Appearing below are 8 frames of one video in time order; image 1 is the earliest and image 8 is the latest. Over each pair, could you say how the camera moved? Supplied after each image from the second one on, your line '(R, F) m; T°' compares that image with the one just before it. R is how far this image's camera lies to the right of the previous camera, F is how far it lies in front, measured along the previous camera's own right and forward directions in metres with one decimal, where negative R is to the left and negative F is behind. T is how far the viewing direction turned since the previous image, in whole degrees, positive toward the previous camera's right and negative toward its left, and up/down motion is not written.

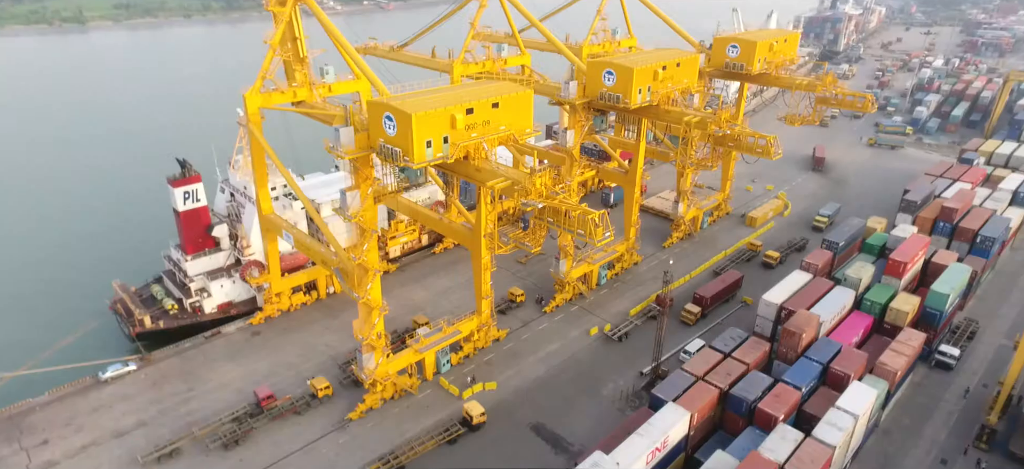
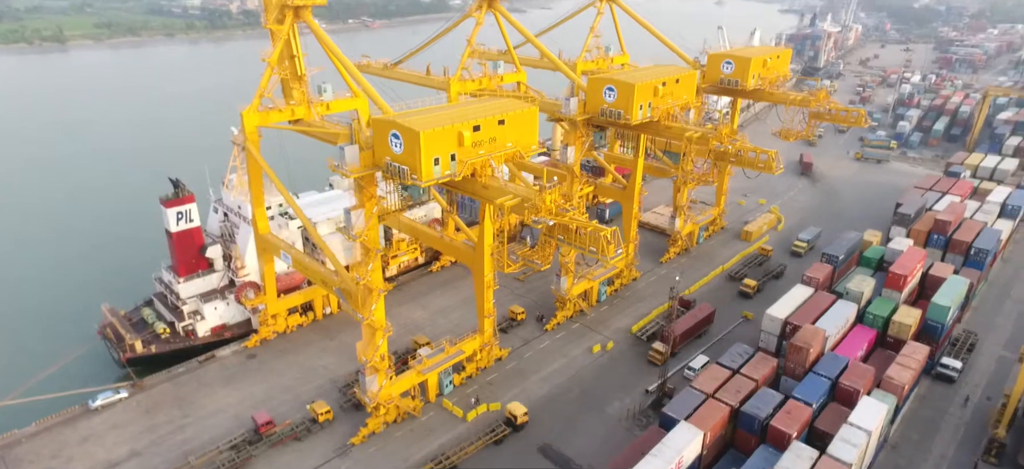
(-0.8, +0.3) m; +1°
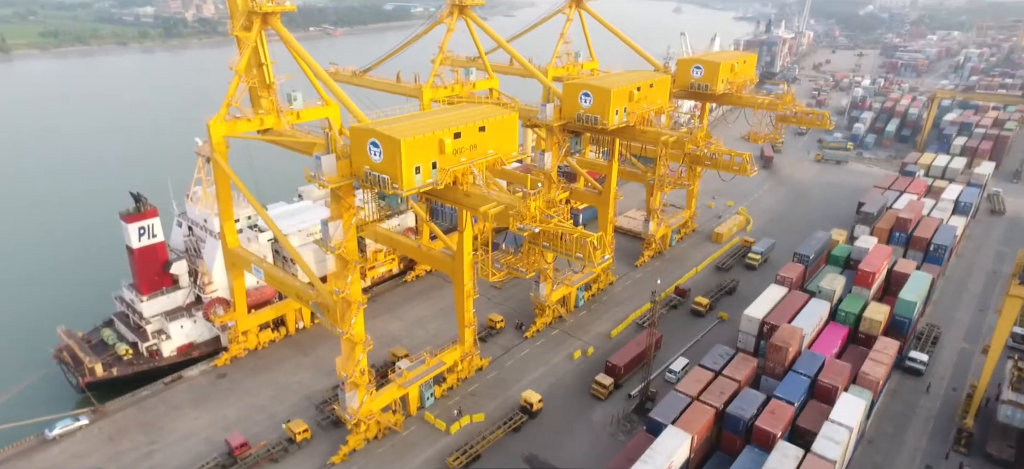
(-0.6, +0.3) m; +3°
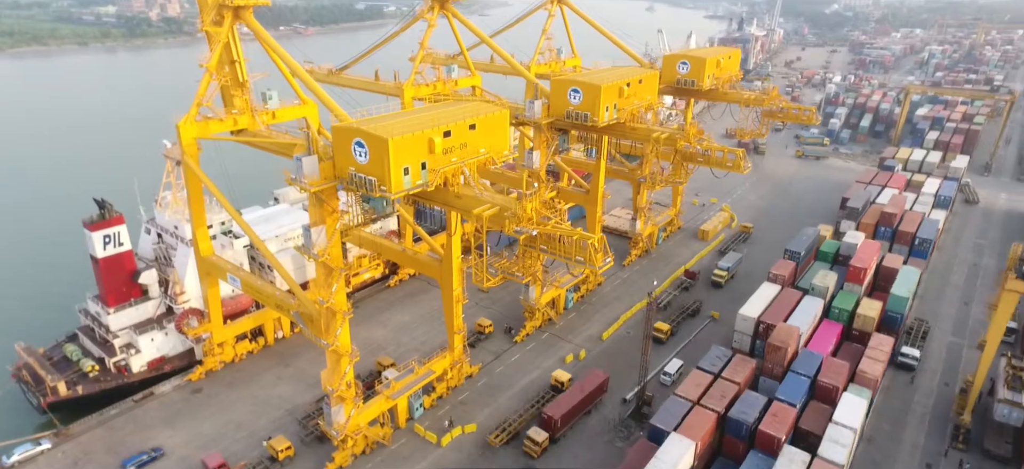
(-0.6, +0.9) m; +2°
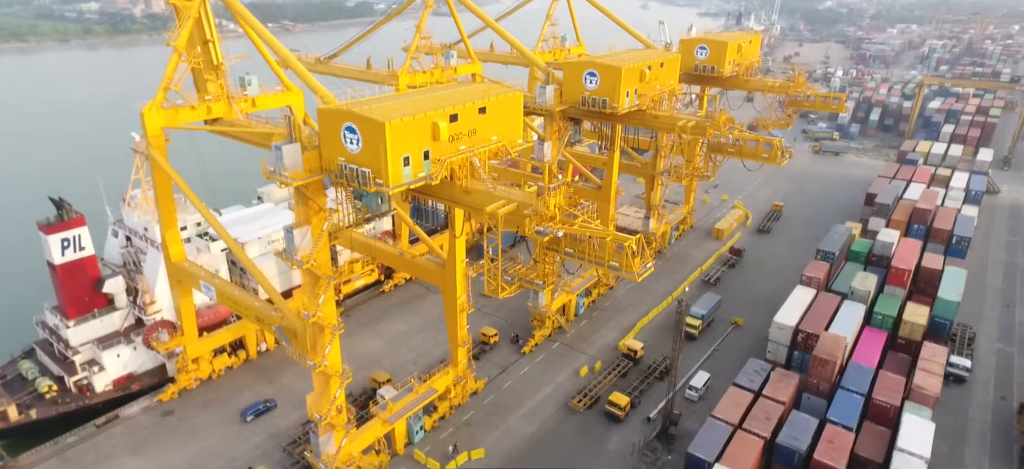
(-0.7, +2.7) m; +1°
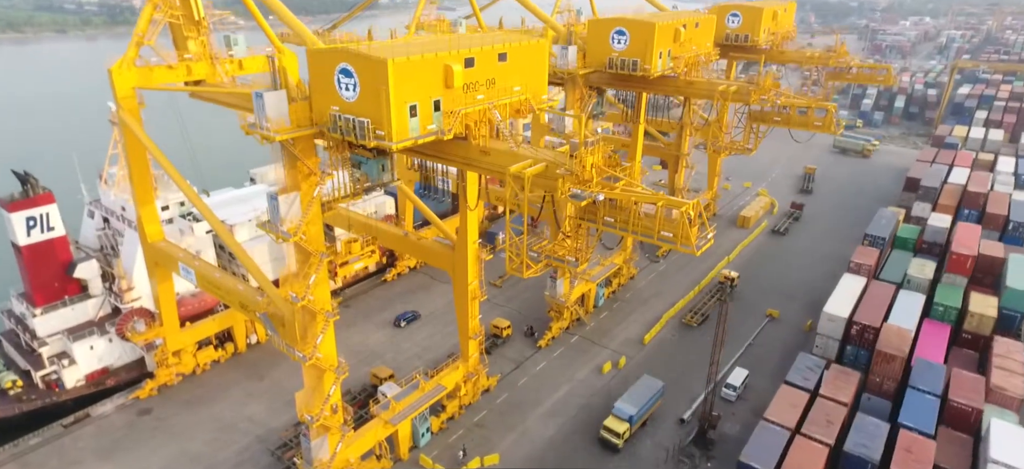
(-0.5, +2.5) m; 0°
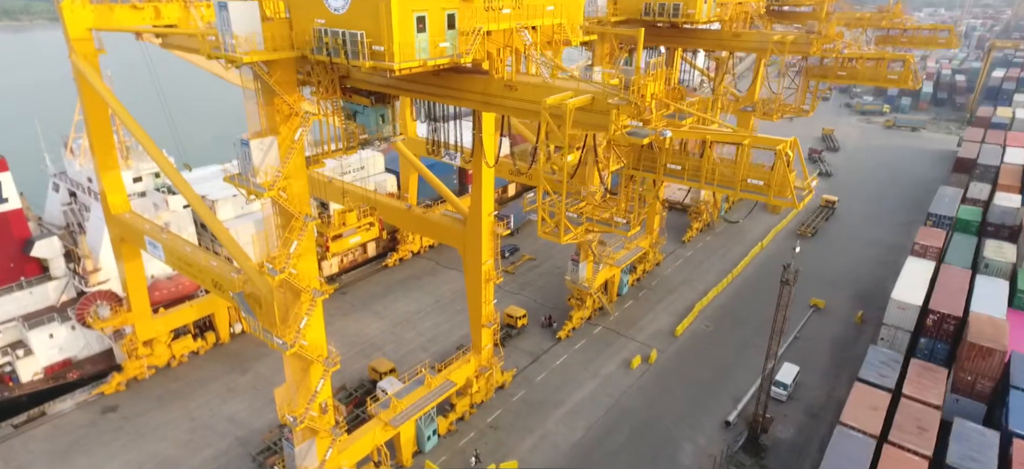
(-0.5, +2.7) m; 0°
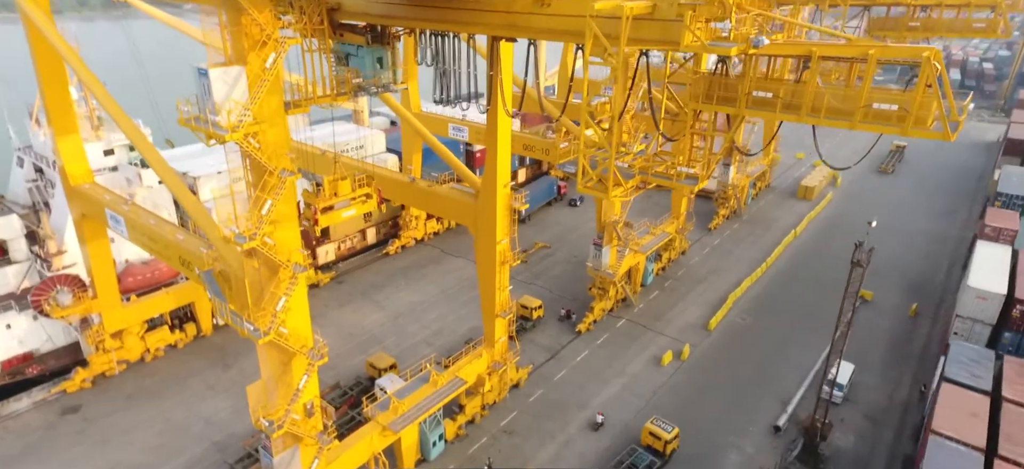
(-0.4, +2.3) m; 0°
